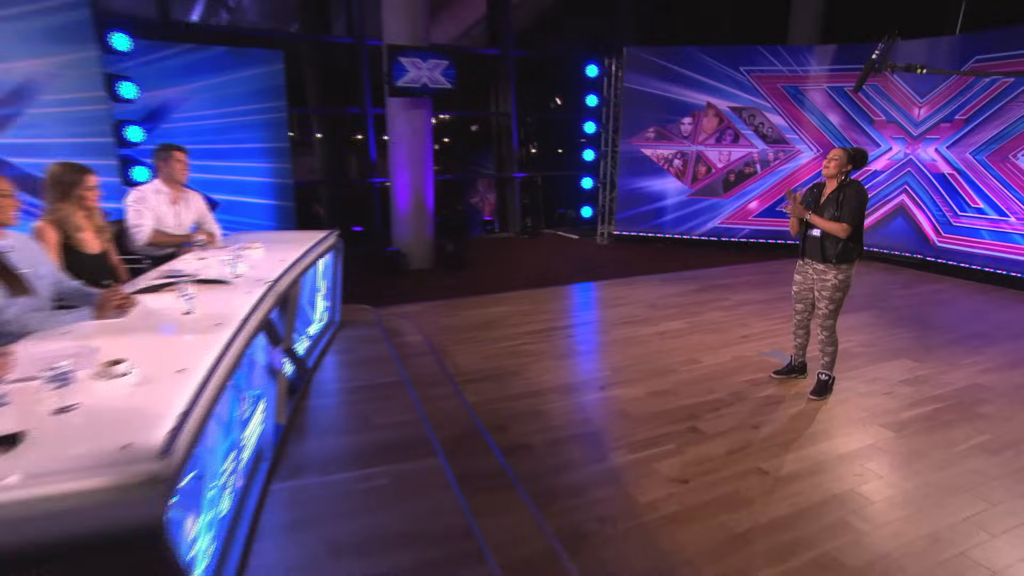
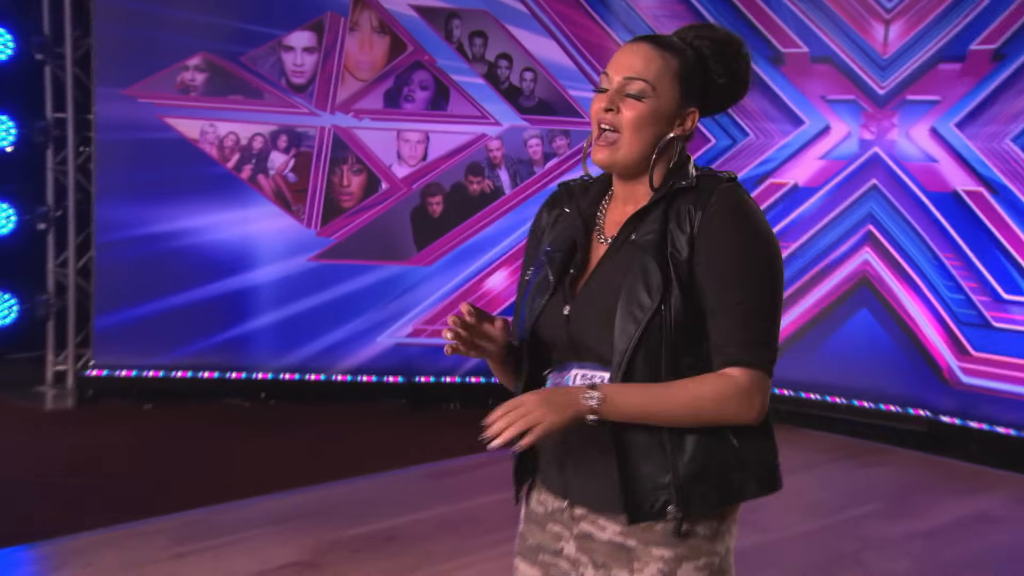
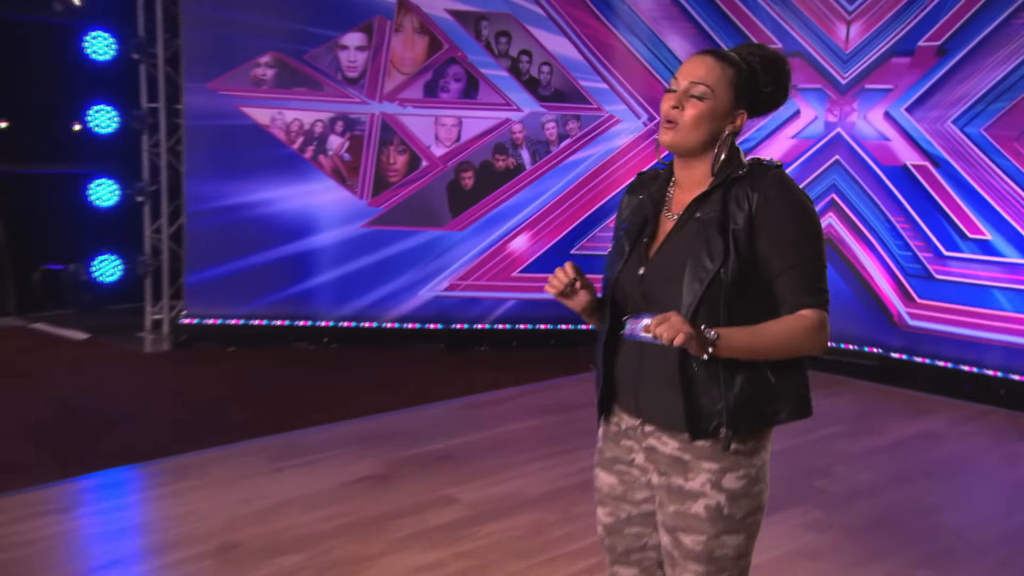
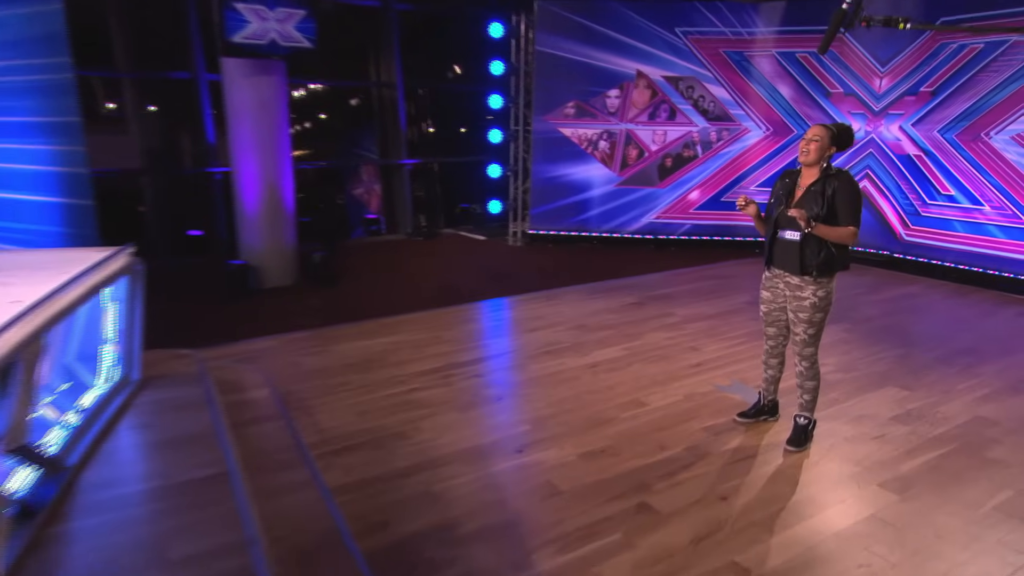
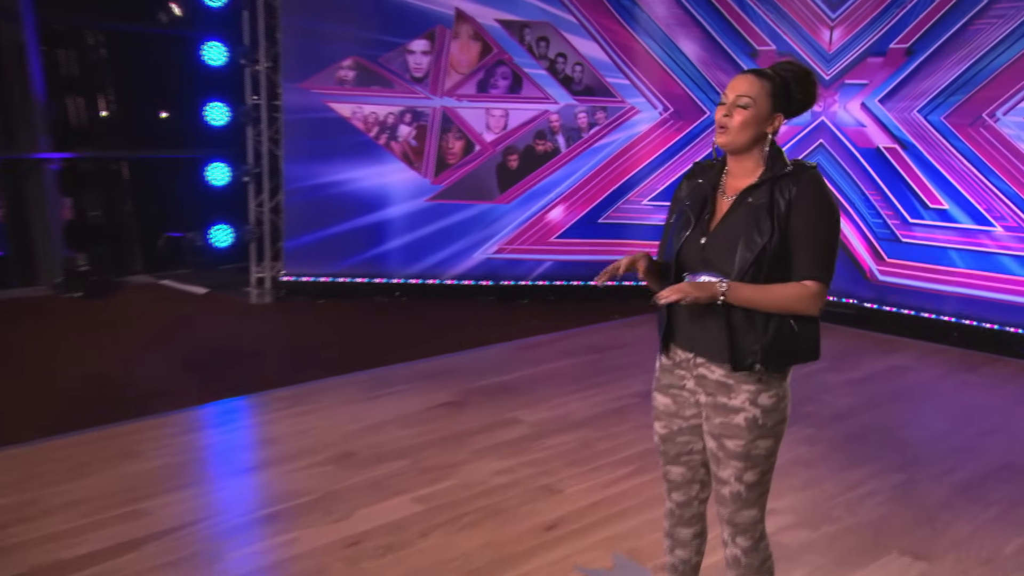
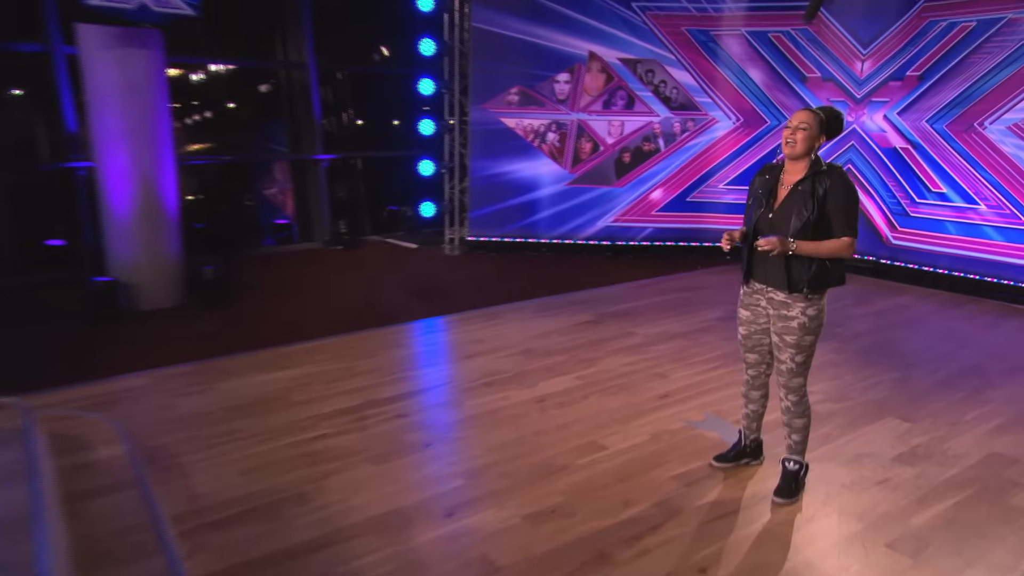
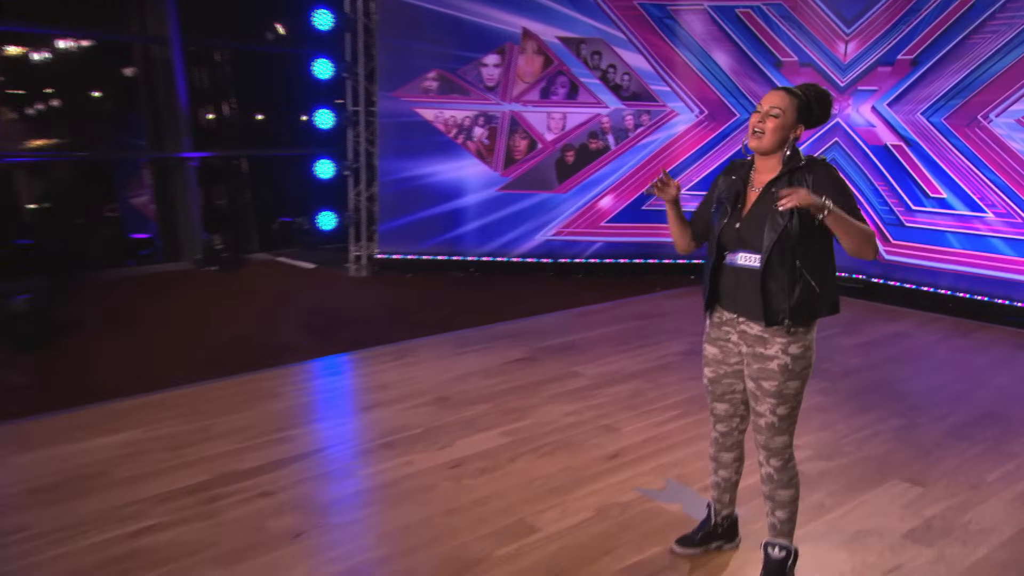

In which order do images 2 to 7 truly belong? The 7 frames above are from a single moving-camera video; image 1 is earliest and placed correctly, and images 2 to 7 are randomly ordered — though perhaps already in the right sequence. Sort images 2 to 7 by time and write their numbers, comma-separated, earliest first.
4, 6, 7, 5, 3, 2
